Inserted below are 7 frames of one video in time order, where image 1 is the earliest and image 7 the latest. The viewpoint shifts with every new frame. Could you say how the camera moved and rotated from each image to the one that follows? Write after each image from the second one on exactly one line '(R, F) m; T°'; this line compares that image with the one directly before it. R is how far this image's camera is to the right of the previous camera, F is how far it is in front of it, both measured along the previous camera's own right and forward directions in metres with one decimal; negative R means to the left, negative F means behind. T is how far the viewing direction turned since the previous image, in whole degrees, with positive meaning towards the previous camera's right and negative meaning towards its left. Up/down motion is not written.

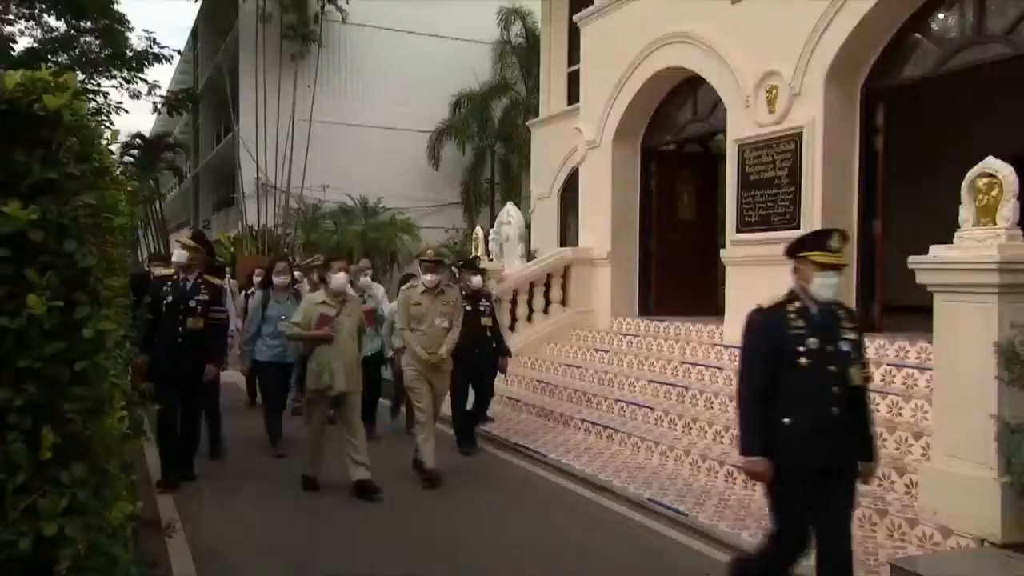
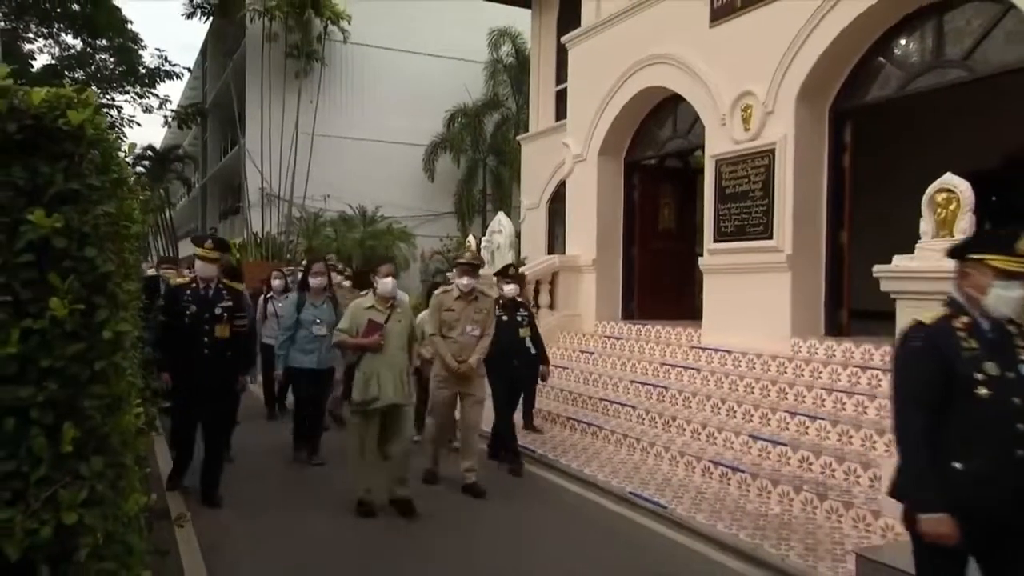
(0.0, -0.4) m; 0°
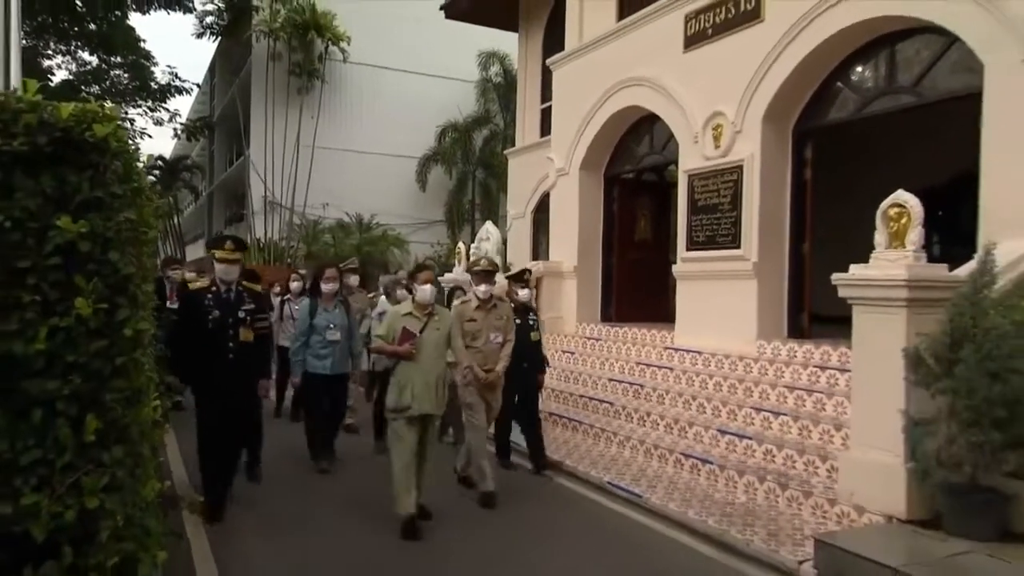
(0.0, -0.5) m; +1°
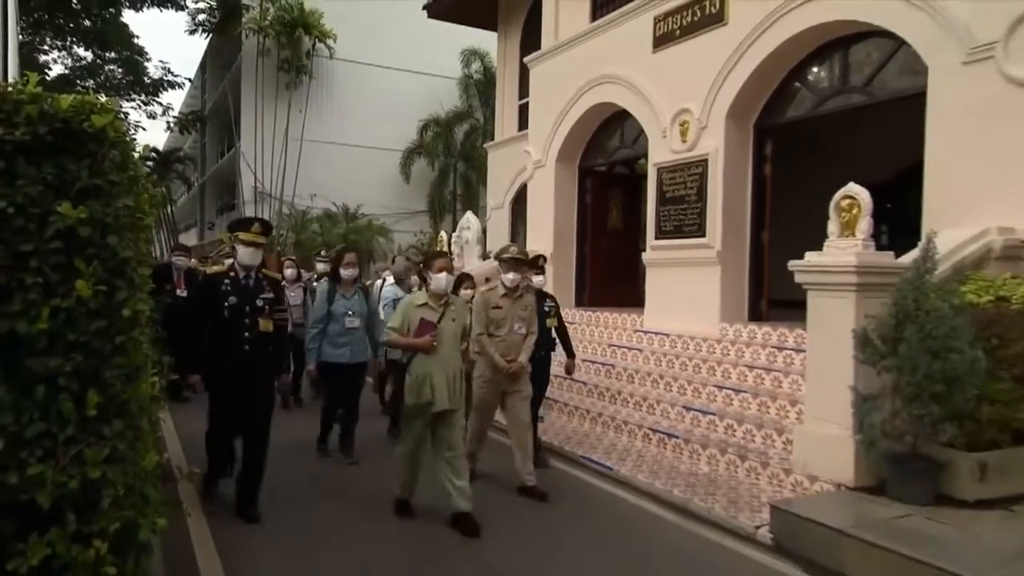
(0.0, -0.4) m; +2°
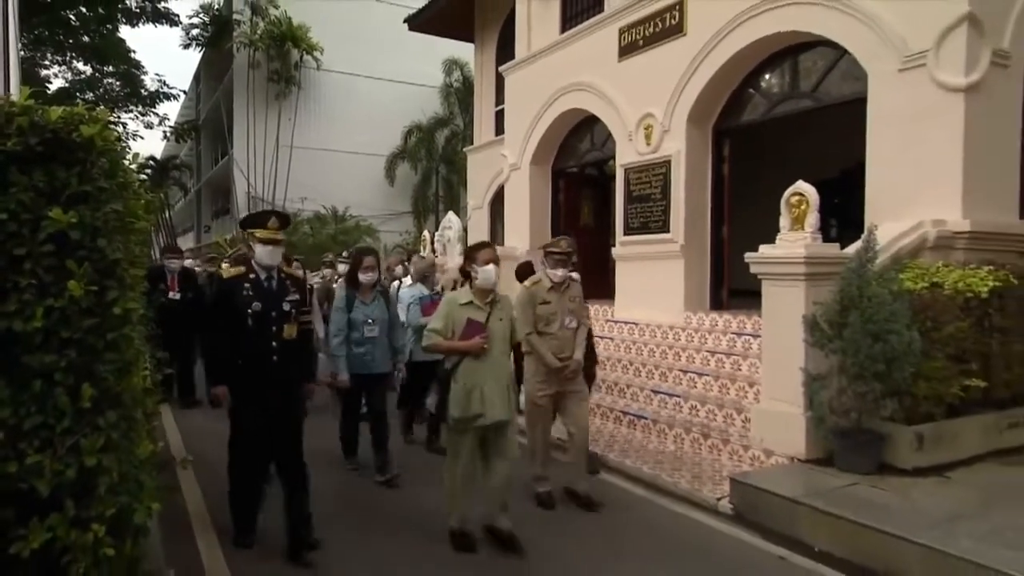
(0.0, -0.5) m; +1°
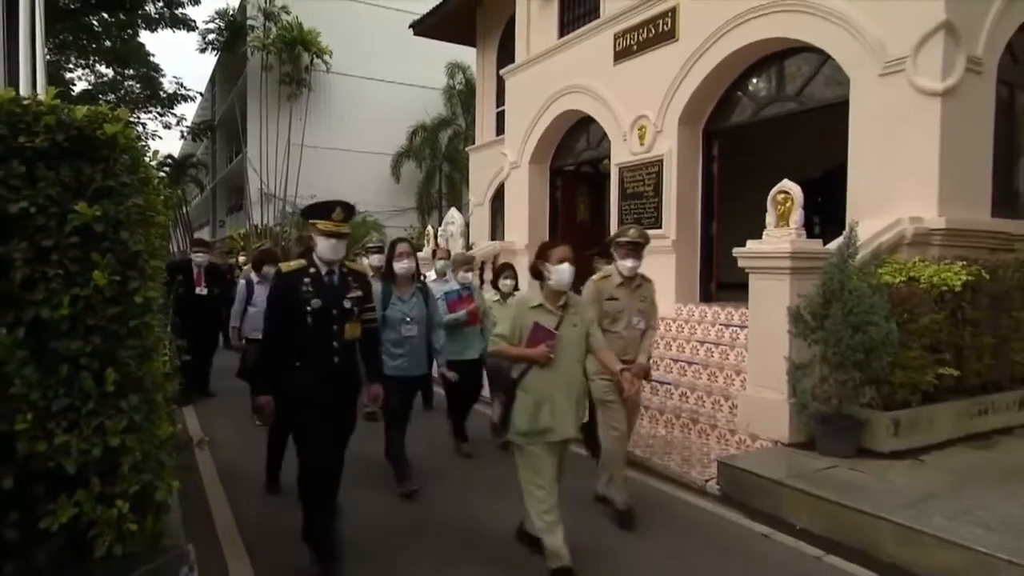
(+0.1, -0.4) m; 0°
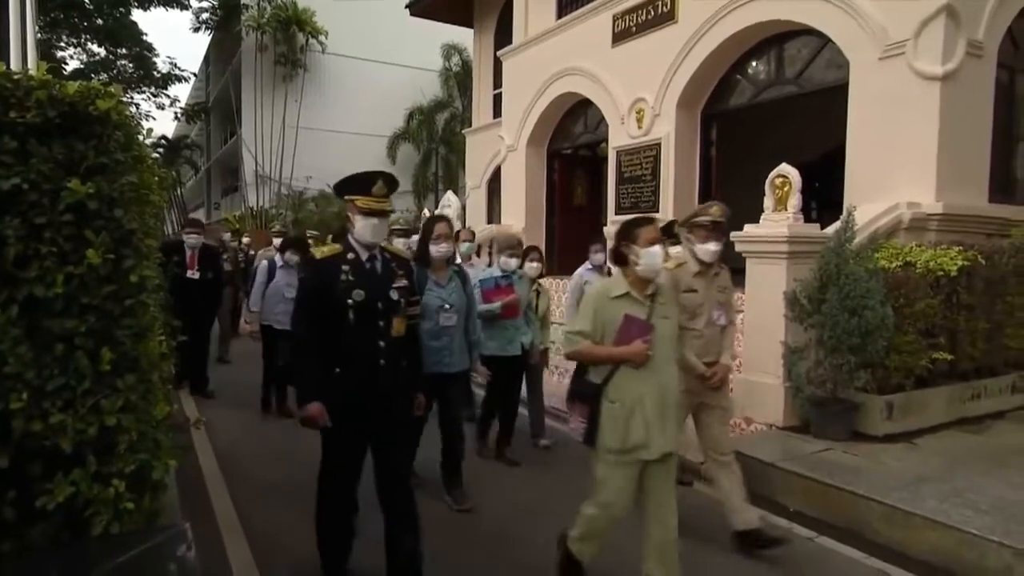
(0.0, 0.0) m; +1°
